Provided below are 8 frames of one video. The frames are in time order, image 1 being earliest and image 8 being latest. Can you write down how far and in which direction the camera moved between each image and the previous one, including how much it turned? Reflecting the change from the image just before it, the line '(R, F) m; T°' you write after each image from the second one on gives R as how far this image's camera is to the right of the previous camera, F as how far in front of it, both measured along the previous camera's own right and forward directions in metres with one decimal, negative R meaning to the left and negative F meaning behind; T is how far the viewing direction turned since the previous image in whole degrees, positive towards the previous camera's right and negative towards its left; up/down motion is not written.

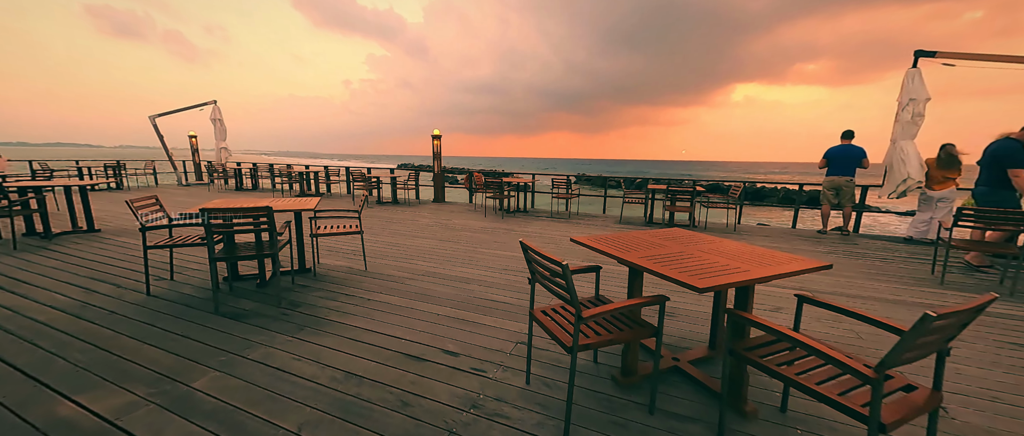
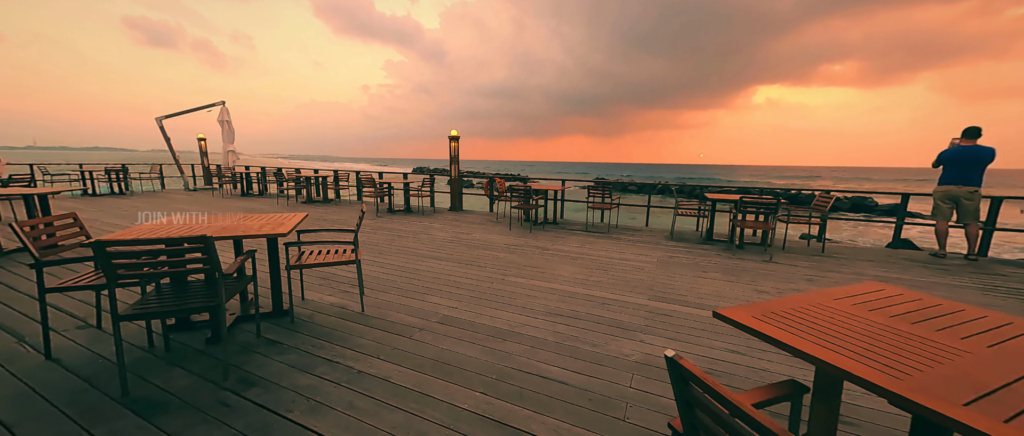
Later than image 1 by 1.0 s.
(-0.3, +1.0) m; -2°
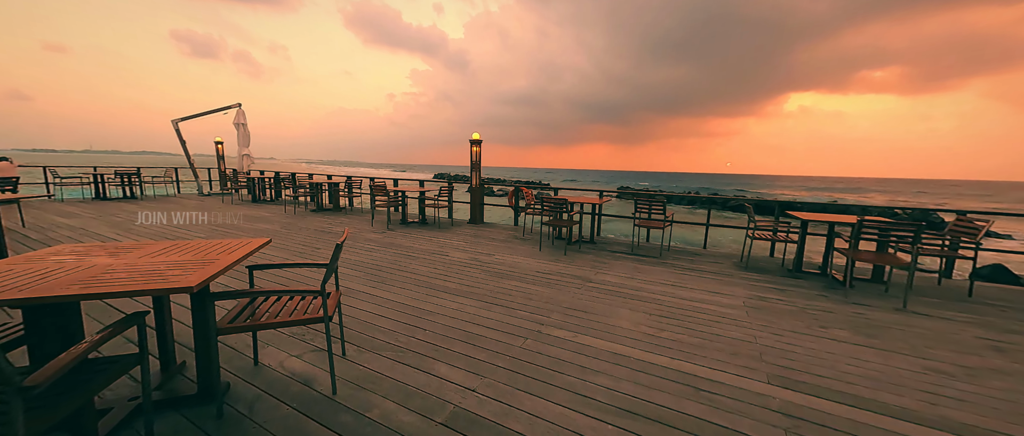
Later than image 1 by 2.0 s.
(-0.2, +1.0) m; -3°
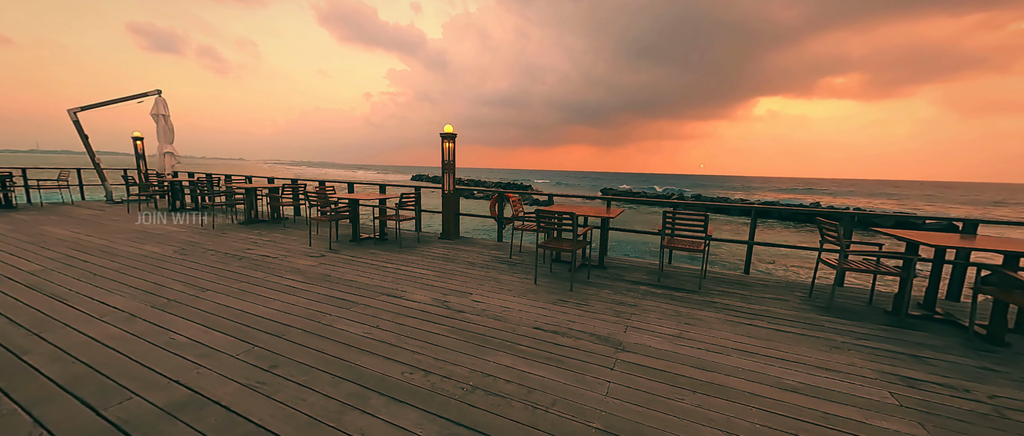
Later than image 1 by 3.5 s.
(0.0, +1.5) m; +3°
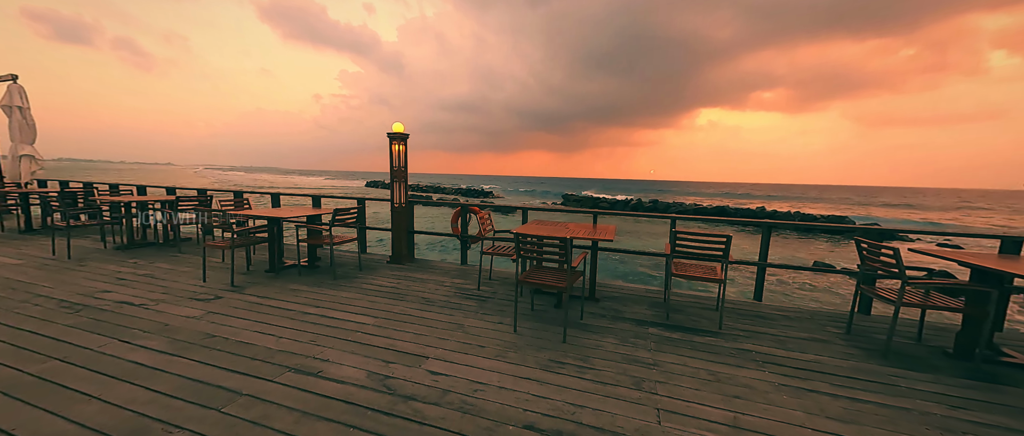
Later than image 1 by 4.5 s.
(-0.1, +1.0) m; +7°
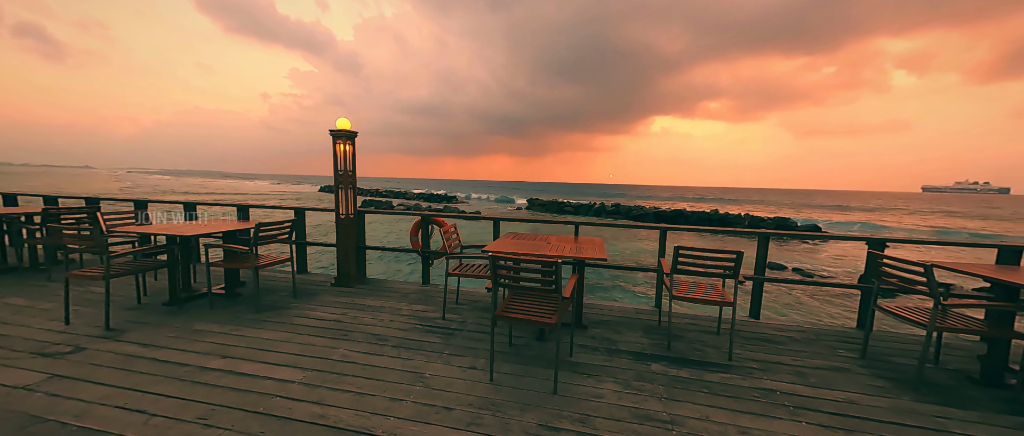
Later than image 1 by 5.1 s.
(-0.1, +0.6) m; +6°
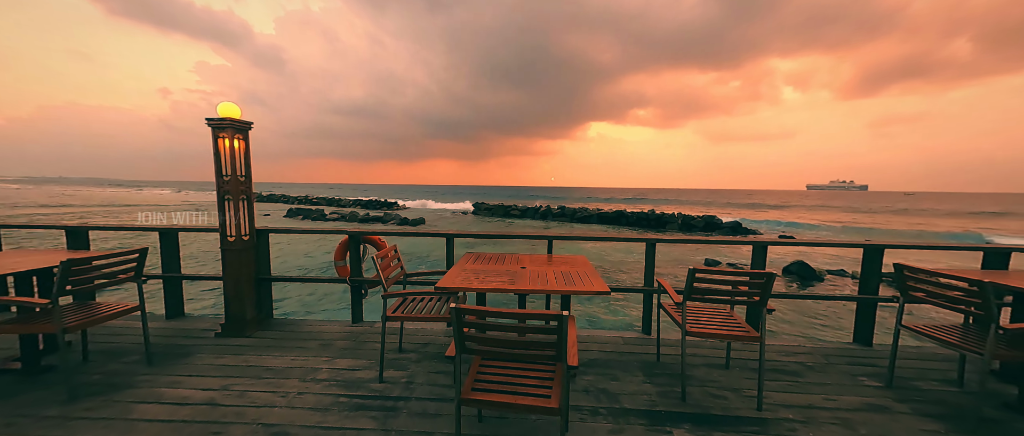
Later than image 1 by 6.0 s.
(-0.1, +0.8) m; +9°
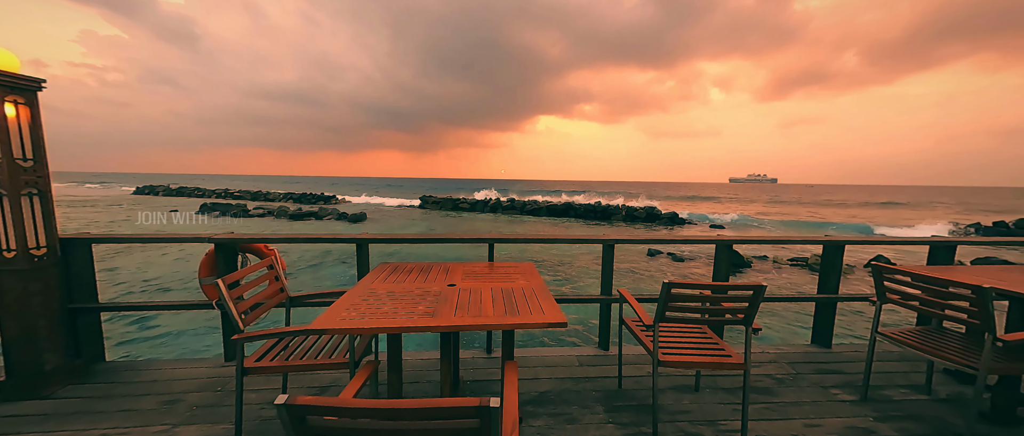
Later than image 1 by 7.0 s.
(+0.1, +0.6) m; +8°
